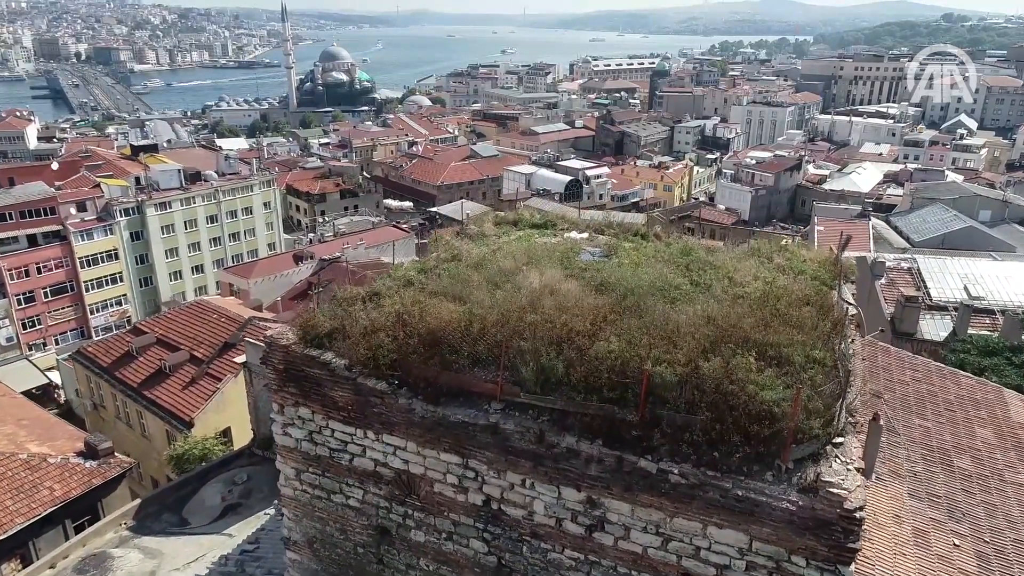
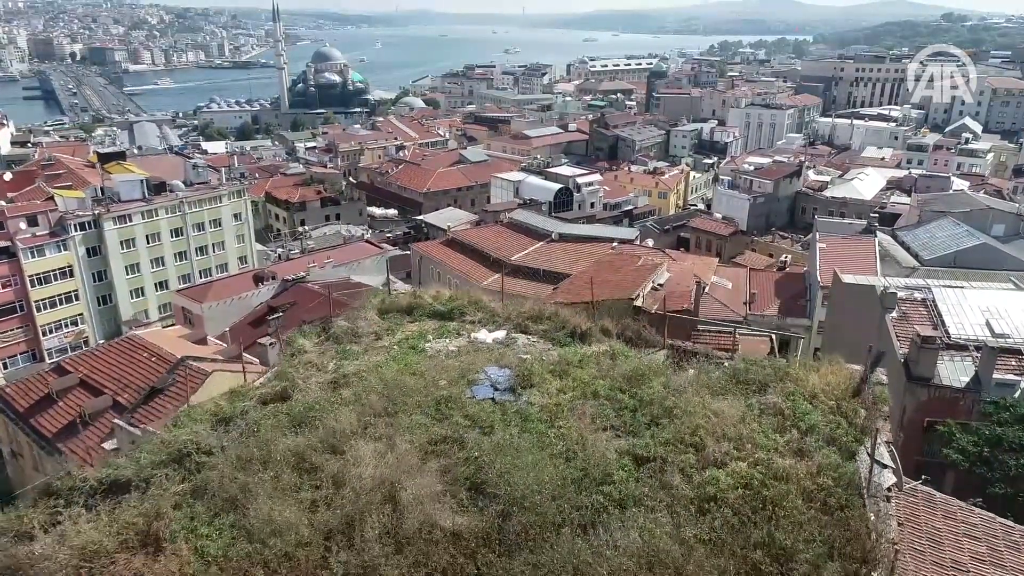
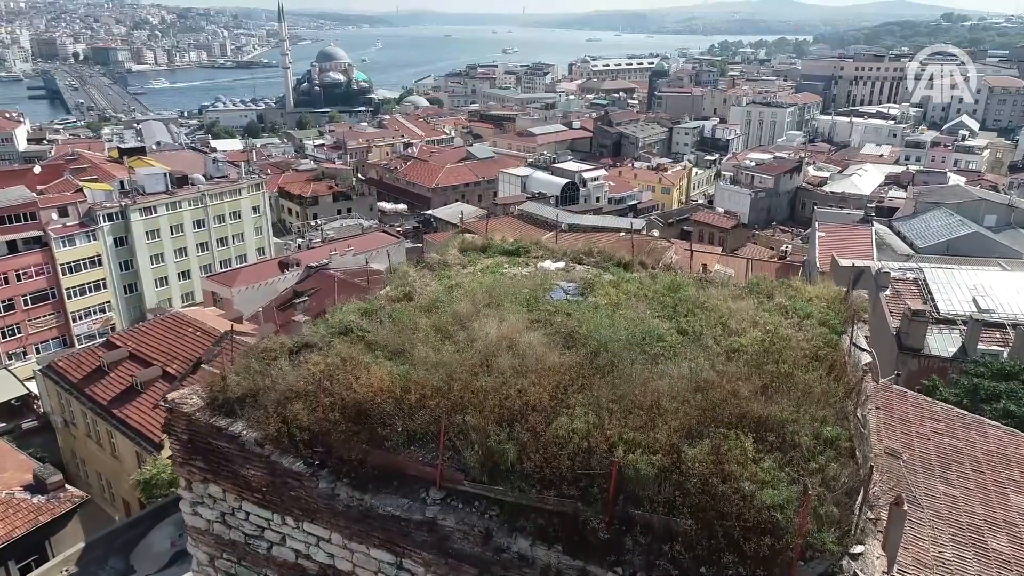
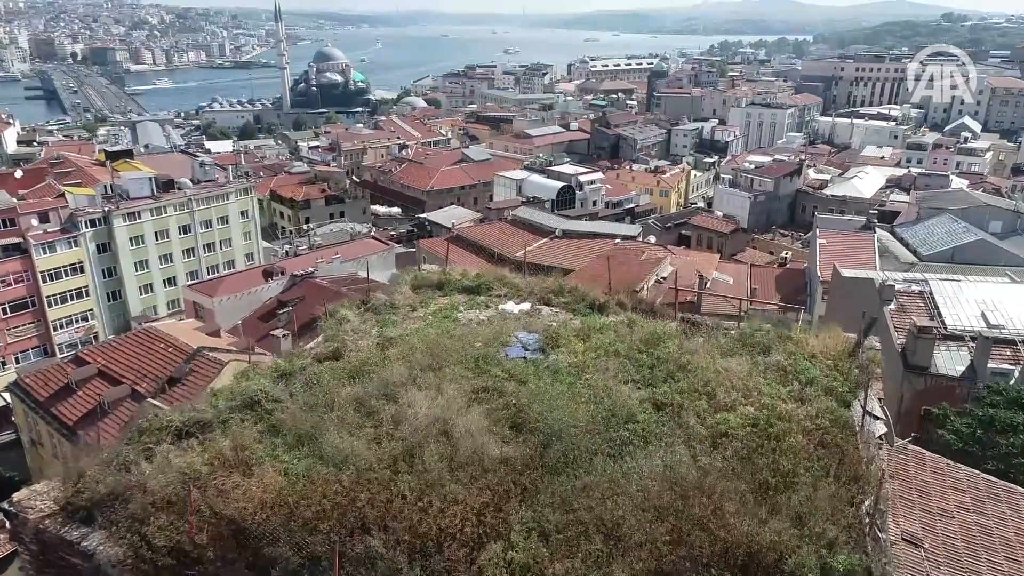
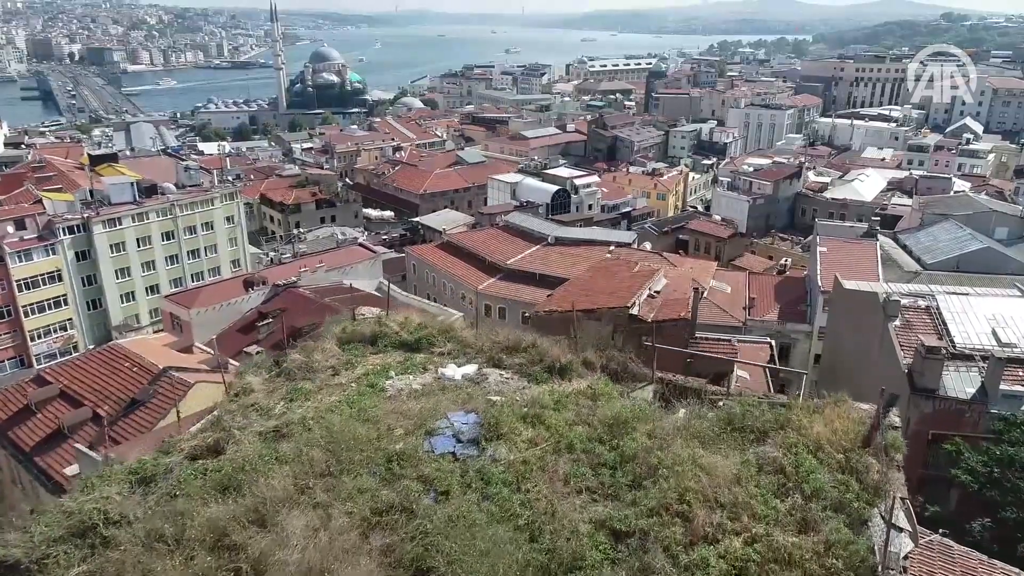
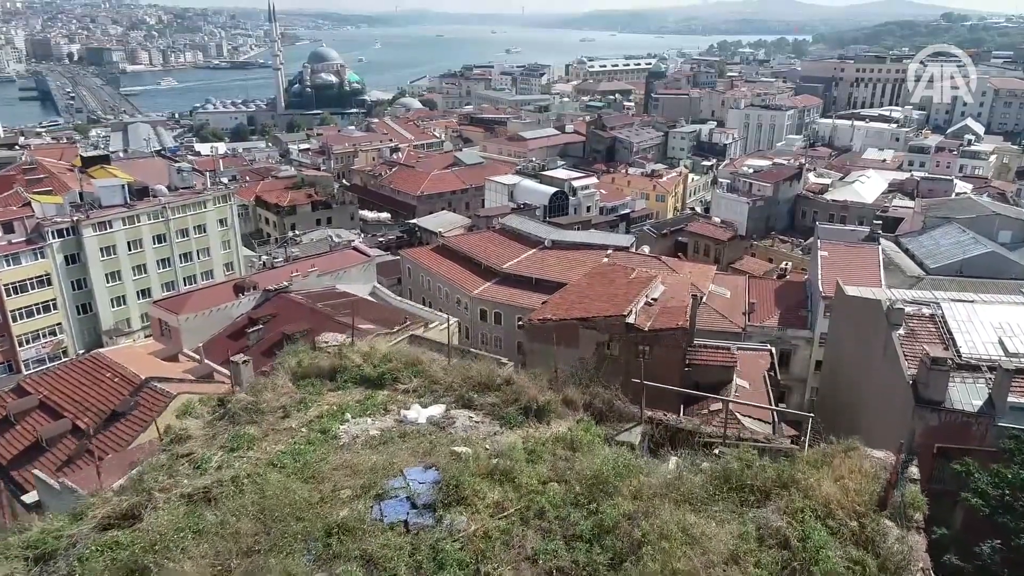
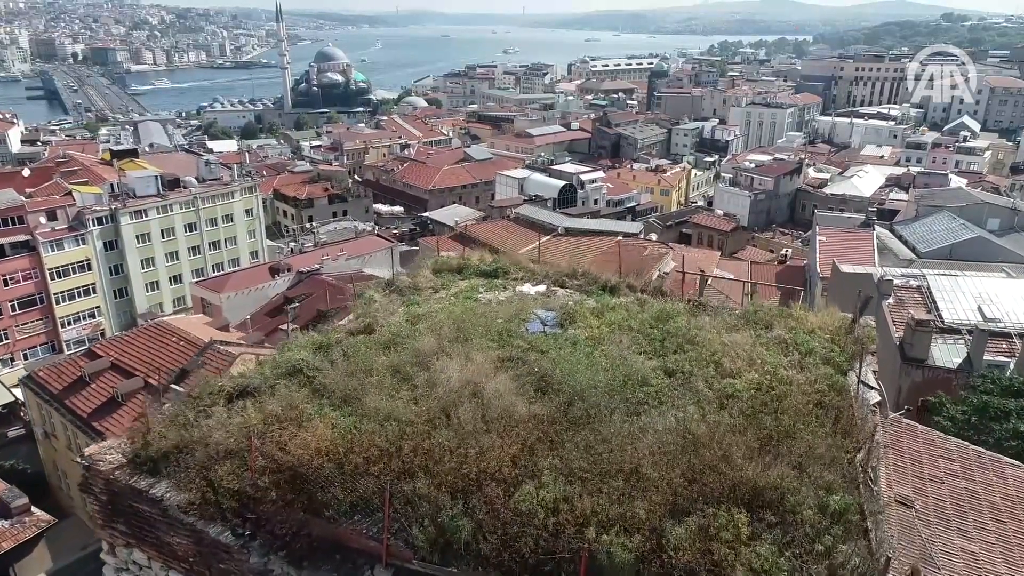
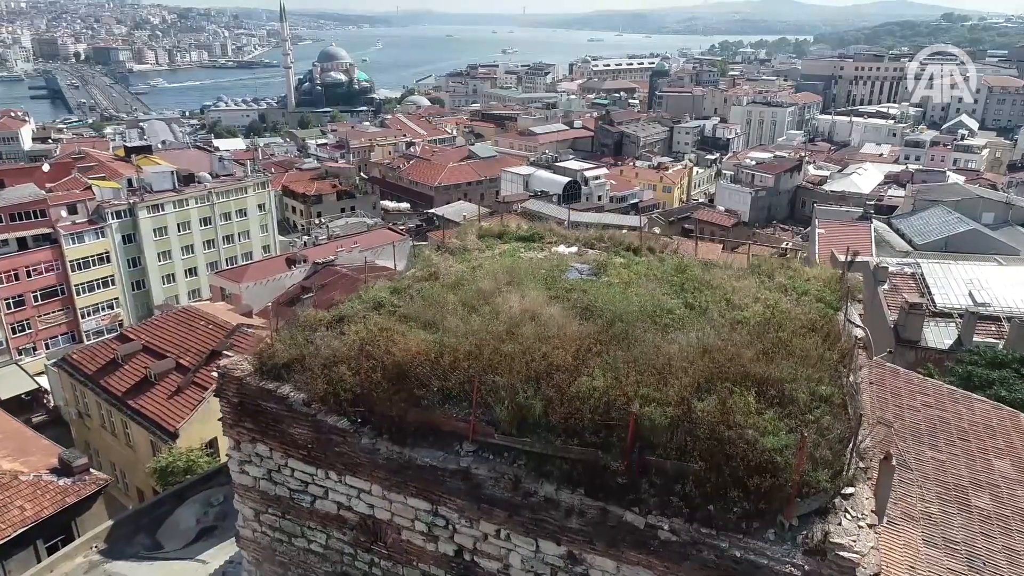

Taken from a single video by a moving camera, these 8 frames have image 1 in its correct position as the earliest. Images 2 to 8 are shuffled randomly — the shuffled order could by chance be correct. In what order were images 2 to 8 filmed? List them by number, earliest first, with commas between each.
8, 3, 7, 4, 2, 5, 6
